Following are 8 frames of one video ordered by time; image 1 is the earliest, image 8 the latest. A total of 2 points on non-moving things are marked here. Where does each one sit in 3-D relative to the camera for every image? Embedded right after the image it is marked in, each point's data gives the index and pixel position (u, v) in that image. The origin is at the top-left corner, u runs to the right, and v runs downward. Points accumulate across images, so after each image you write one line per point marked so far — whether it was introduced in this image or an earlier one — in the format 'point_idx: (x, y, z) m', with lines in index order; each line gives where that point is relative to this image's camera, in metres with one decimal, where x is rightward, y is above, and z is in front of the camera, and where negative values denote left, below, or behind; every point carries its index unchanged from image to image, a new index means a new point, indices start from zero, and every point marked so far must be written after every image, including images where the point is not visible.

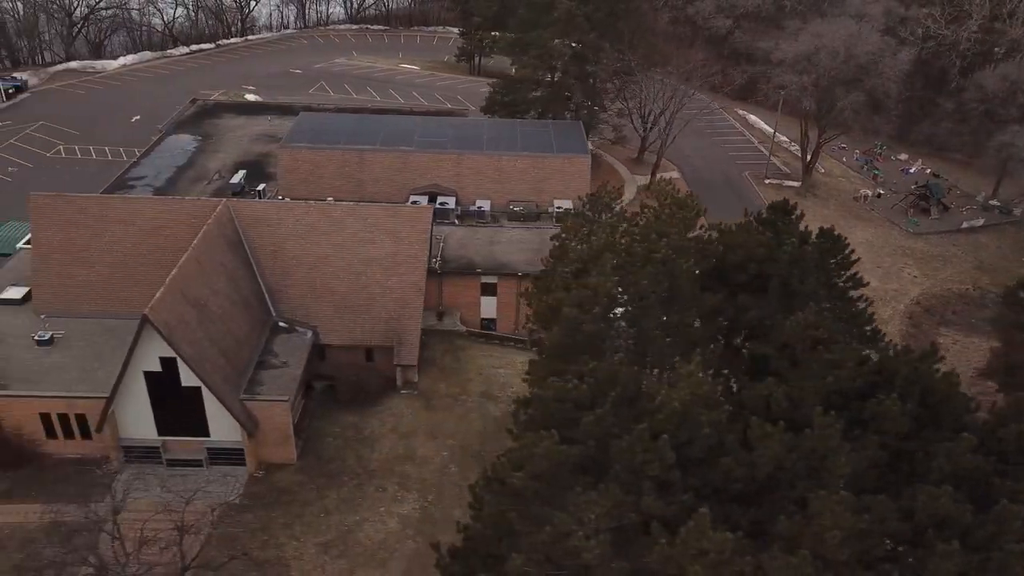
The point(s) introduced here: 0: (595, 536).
0: (+1.6, -5.0, +16.2) m
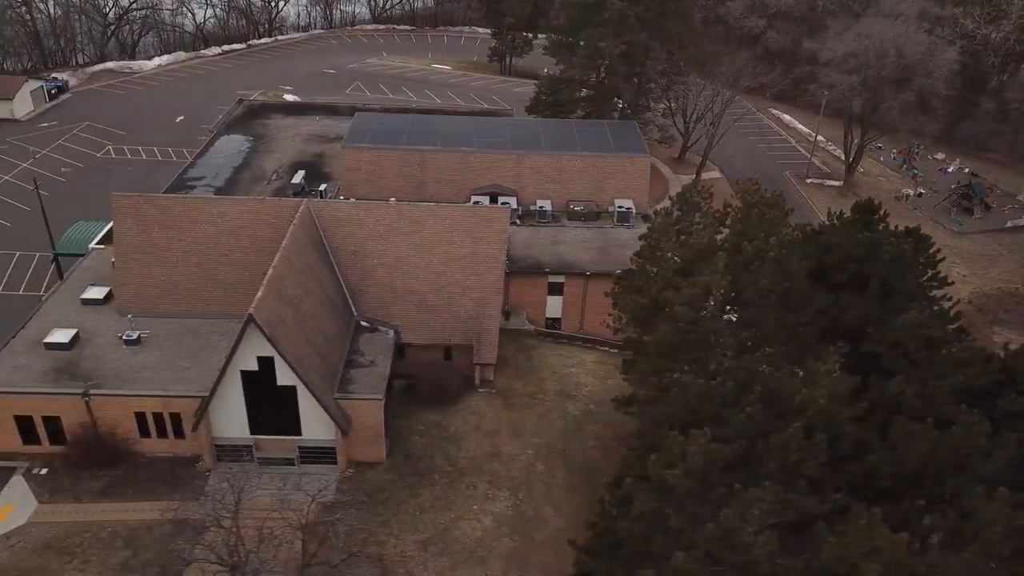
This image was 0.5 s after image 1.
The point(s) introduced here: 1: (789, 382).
0: (+5.0, -5.0, +16.4) m
1: (+6.4, -2.2, +18.7) m
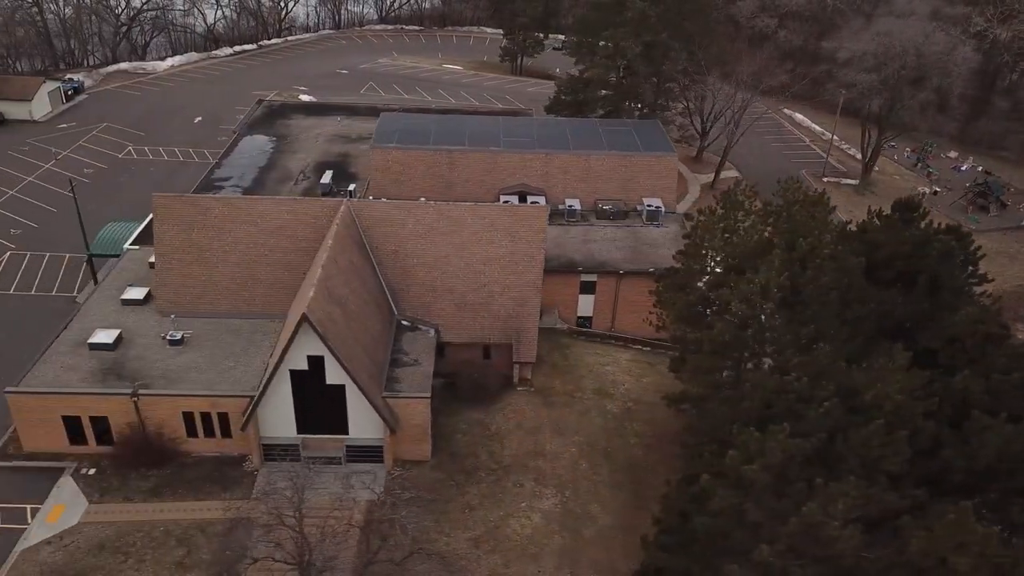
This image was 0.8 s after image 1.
0: (+6.8, -4.9, +16.6) m
1: (+8.2, -2.1, +18.9) m
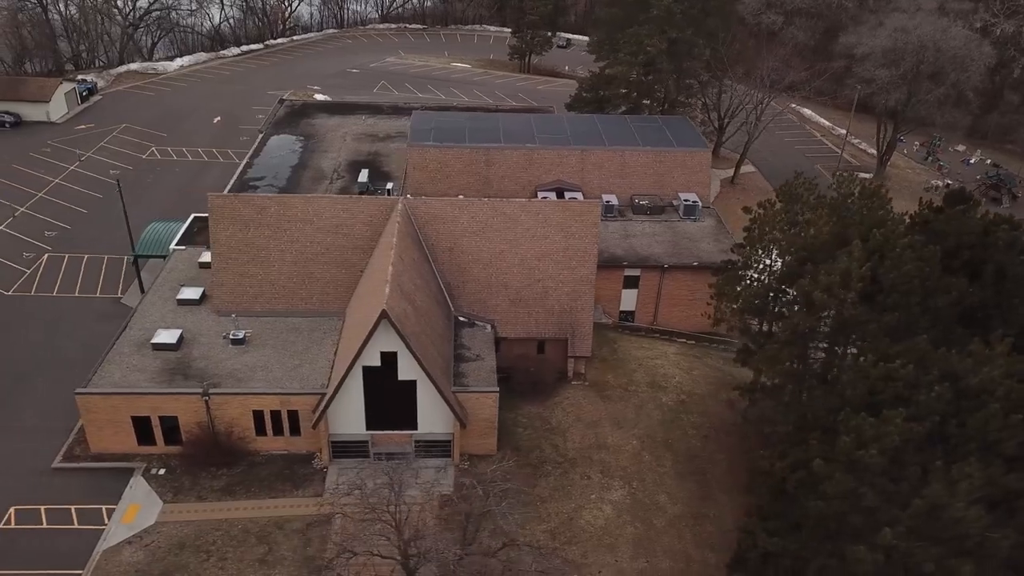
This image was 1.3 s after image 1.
0: (+9.6, -4.6, +17.0) m
1: (+10.9, -1.8, +19.4) m
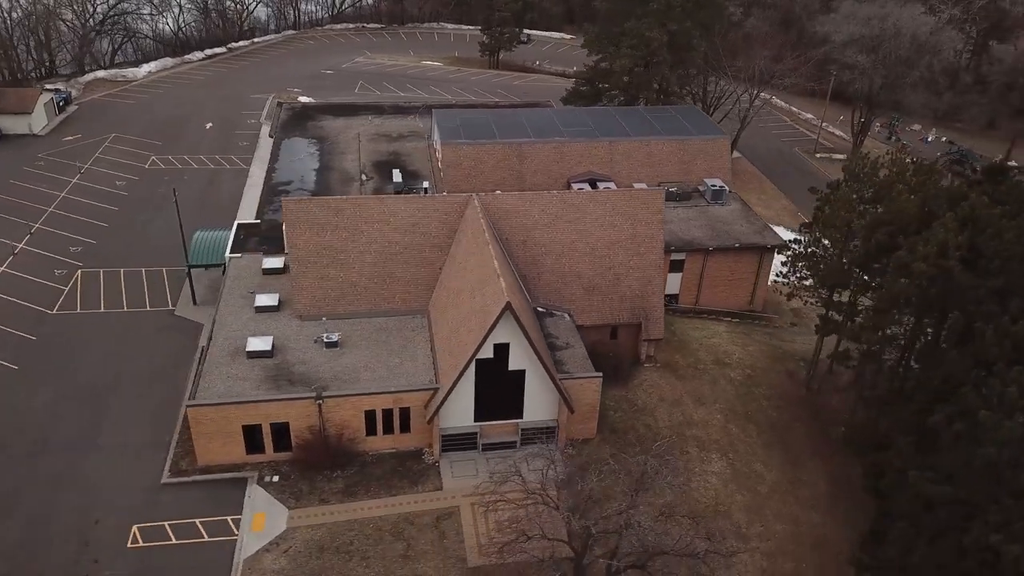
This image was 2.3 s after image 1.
0: (+14.8, -3.6, +19.2) m
1: (+15.7, -0.7, +21.6) m
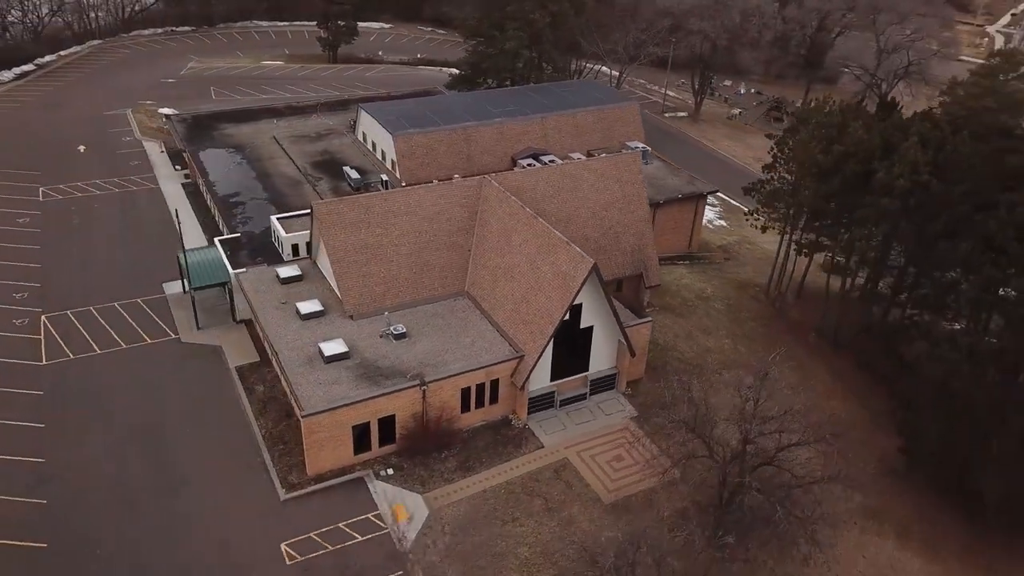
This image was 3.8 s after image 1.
0: (+20.1, +0.3, +26.5) m
1: (+19.8, +3.3, +29.0) m
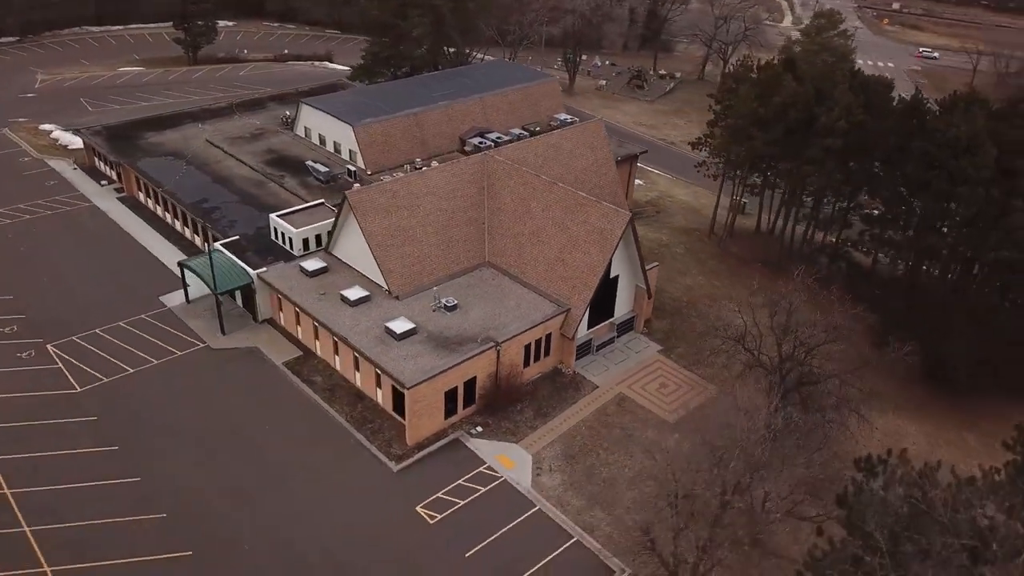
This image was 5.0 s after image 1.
0: (+22.3, +4.7, +34.3) m
1: (+21.1, +7.6, +36.6) m
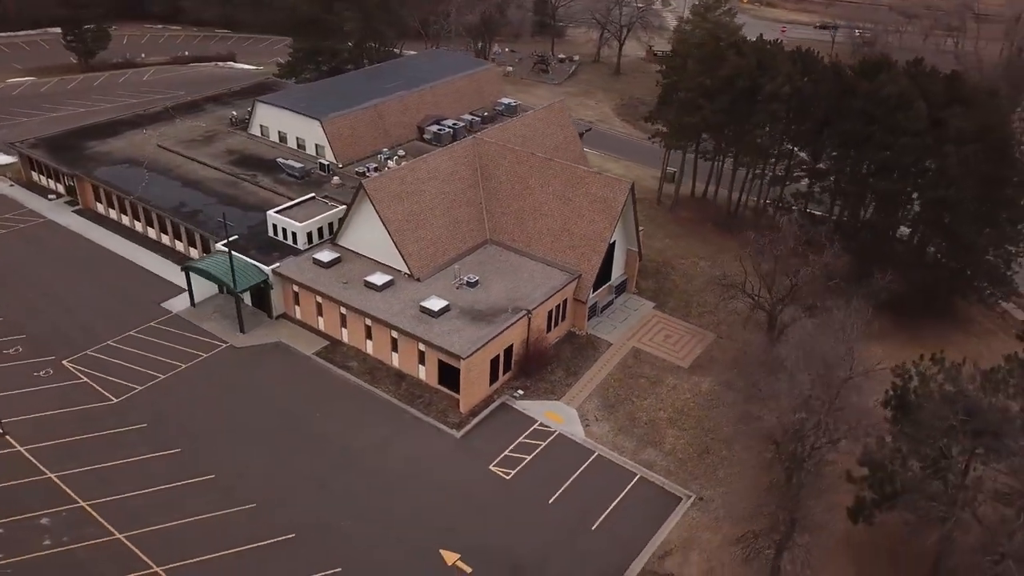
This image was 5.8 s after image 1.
0: (+22.3, +8.1, +40.1) m
1: (+20.5, +10.8, +42.1) m
